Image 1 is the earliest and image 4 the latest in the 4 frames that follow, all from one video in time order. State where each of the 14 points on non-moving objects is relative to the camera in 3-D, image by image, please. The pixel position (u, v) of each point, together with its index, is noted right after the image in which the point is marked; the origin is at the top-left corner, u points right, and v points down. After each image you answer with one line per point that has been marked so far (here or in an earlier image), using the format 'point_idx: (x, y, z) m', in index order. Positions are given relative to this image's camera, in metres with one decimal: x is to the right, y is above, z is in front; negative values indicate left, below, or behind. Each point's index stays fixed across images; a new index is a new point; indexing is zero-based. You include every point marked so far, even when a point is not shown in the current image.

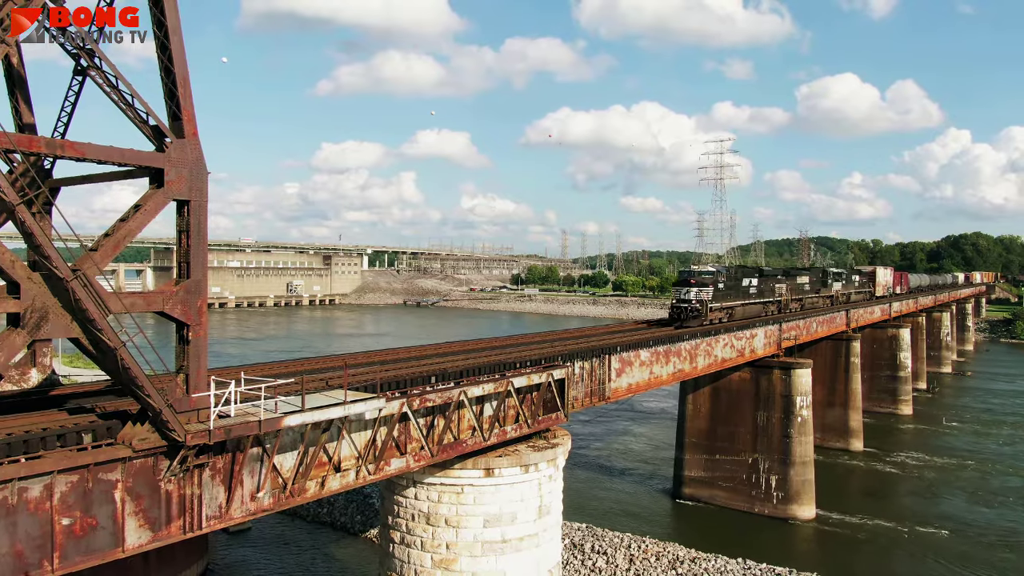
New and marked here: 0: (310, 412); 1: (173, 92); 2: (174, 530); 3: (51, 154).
0: (-2.4, -1.5, +8.2) m
1: (-3.6, +2.1, +7.2) m
2: (-3.7, -2.6, +7.3) m
3: (-4.2, +1.2, +6.2) m
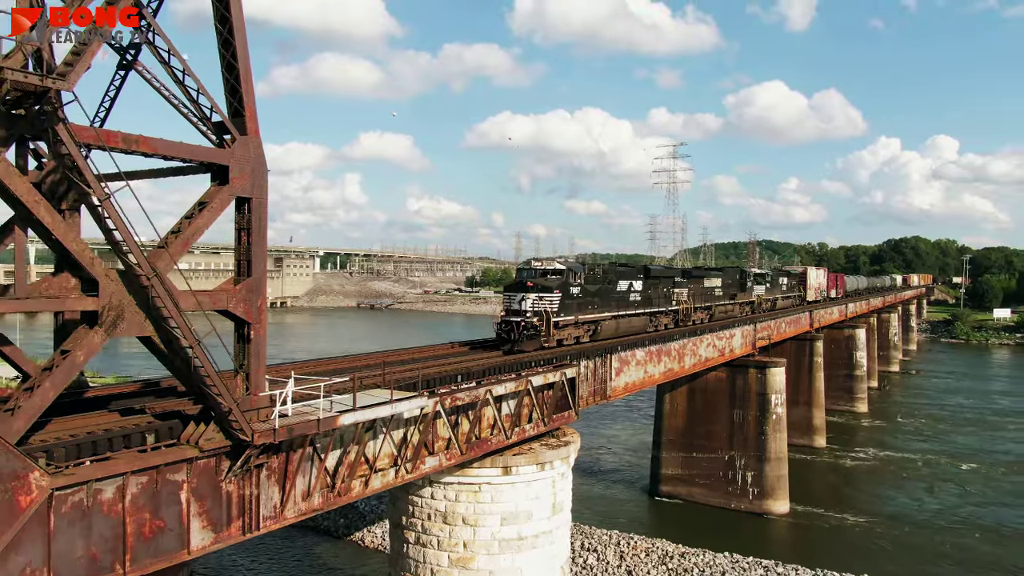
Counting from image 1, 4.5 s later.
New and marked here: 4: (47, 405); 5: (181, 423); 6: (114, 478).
0: (-1.8, -1.5, +8.2) m
1: (-2.9, +2.1, +7.1) m
2: (-3.0, -2.6, +7.2) m
3: (-3.5, +1.2, +6.0) m
4: (-3.8, -1.0, +5.5) m
5: (-3.5, -1.4, +7.1) m
6: (-3.6, -1.7, +6.1) m
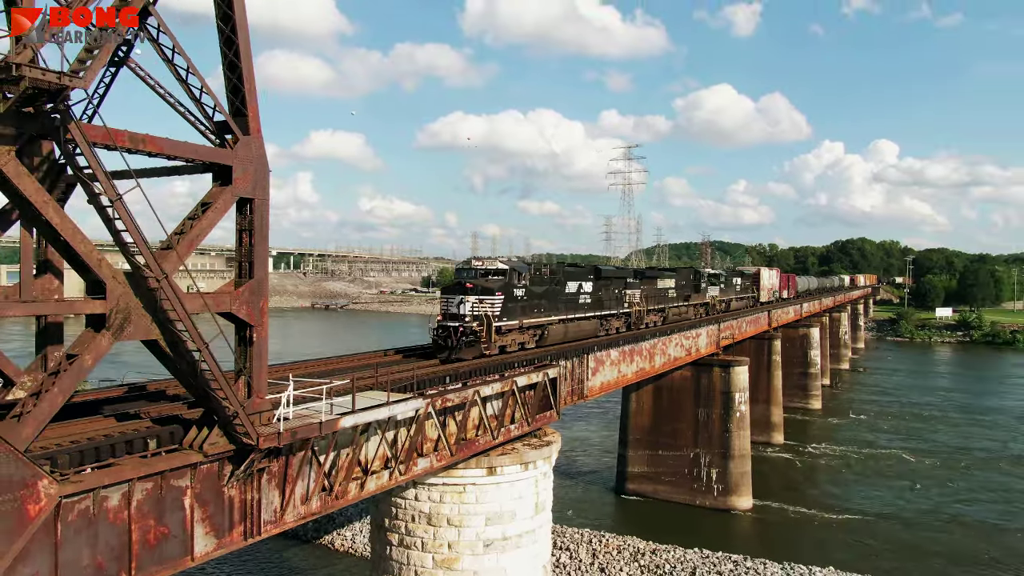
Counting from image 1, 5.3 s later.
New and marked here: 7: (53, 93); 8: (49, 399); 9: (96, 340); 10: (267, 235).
0: (-1.8, -1.5, +8.1) m
1: (-2.9, +2.1, +7.0) m
2: (-2.9, -2.6, +7.1) m
3: (-3.3, +1.2, +5.9) m
4: (-3.6, -1.0, +5.4) m
5: (-3.4, -1.5, +7.0) m
6: (-3.5, -1.7, +5.9) m
7: (-3.3, +1.4, +4.9) m
8: (-3.7, -0.9, +5.3) m
9: (-3.5, -0.4, +5.7) m
10: (-2.6, +0.6, +7.3) m
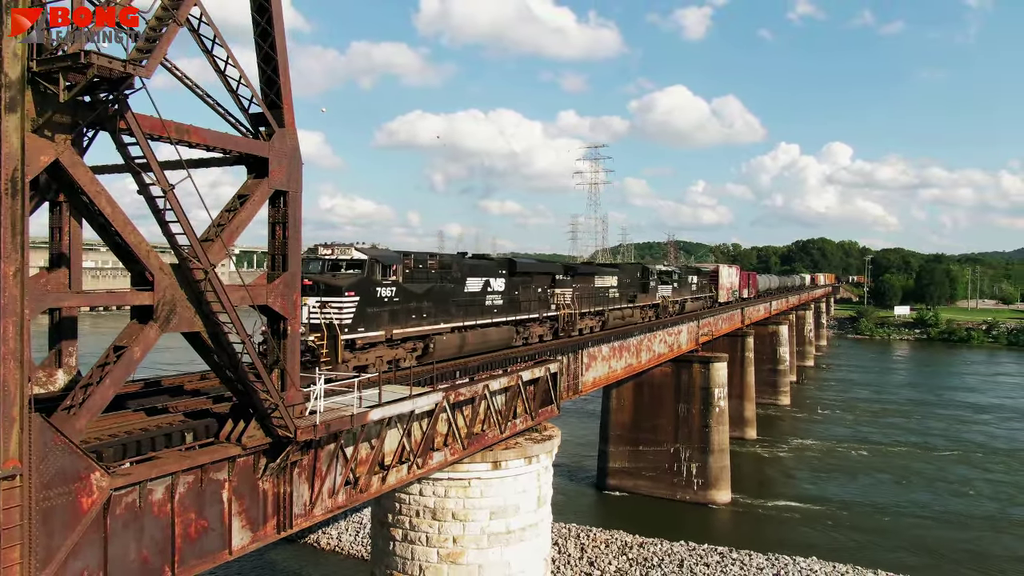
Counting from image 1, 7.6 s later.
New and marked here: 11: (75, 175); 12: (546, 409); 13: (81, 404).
0: (-1.5, -1.4, +8.2) m
1: (-2.5, +2.2, +7.0) m
2: (-2.6, -2.6, +7.1) m
3: (-2.9, +1.3, +5.9) m
4: (-3.2, -0.9, +5.3) m
5: (-3.1, -1.4, +6.9) m
6: (-3.1, -1.7, +5.9) m
7: (-2.9, +1.5, +4.8) m
8: (-3.2, -0.8, +5.2) m
9: (-3.1, -0.4, +5.6) m
10: (-2.3, +0.6, +7.2) m
11: (-3.3, +0.8, +5.0) m
12: (+0.7, -2.7, +14.8) m
13: (-3.3, -0.9, +5.2) m
